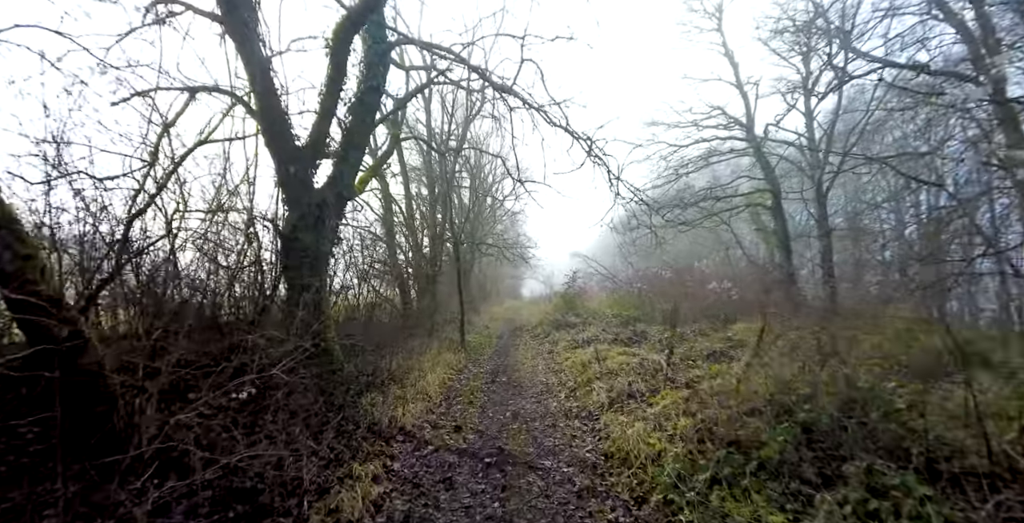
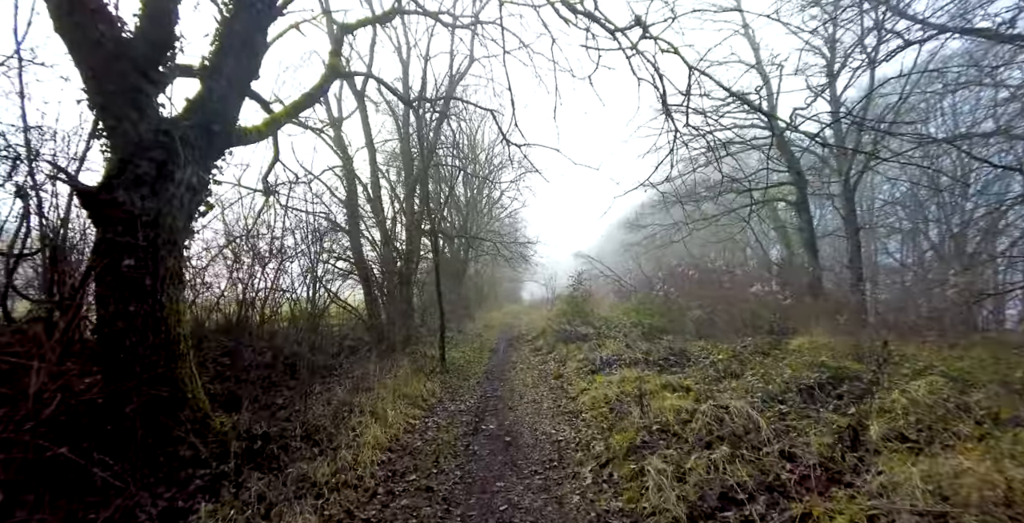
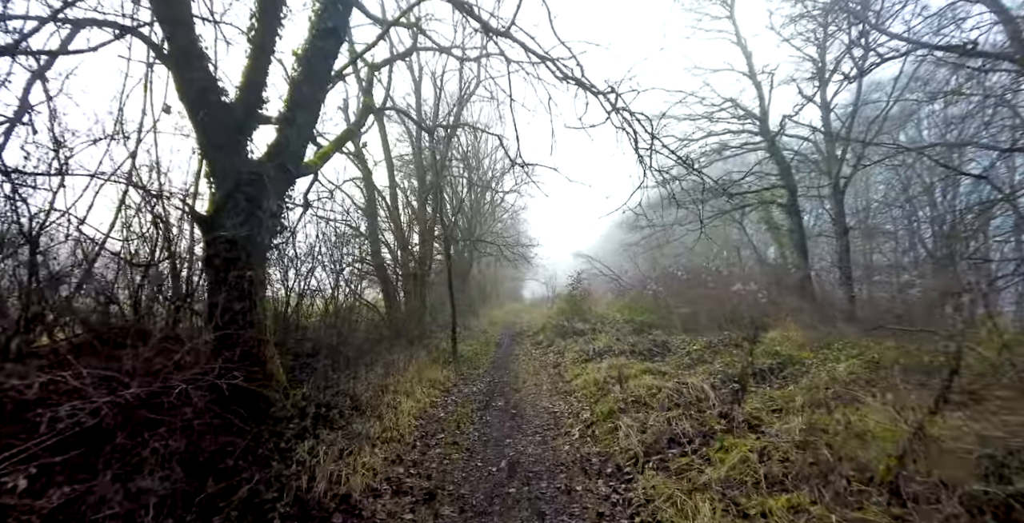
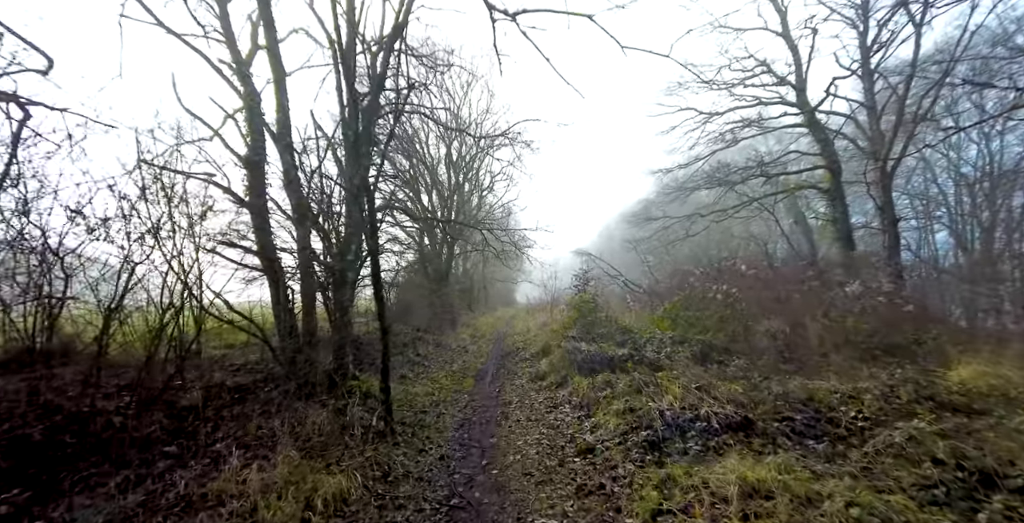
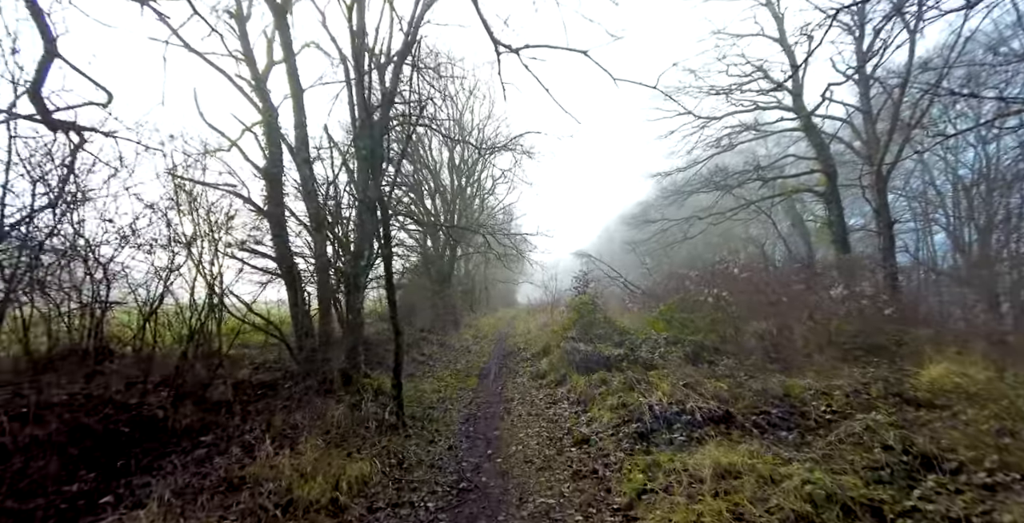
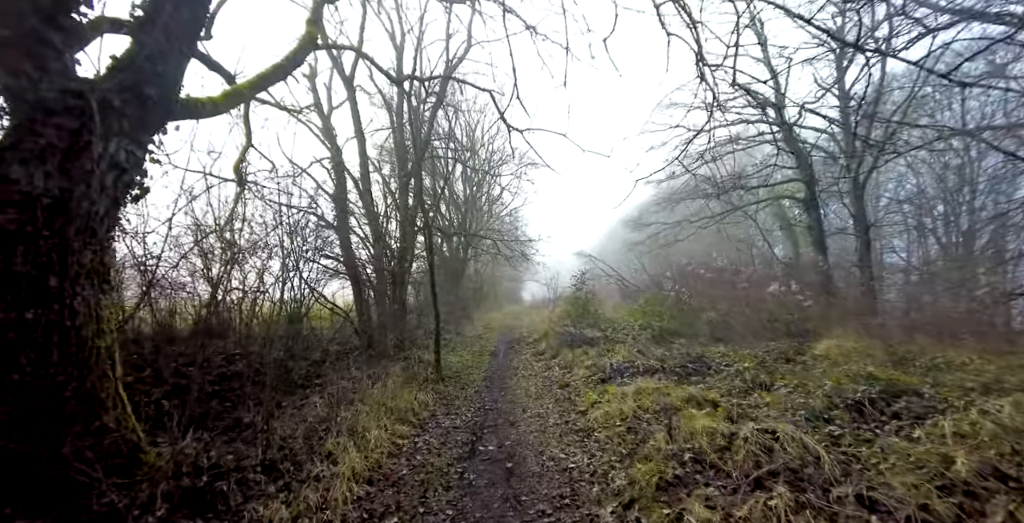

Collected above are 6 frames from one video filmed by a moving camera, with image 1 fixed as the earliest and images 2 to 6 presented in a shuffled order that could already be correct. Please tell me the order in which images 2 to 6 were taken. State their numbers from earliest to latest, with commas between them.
3, 2, 6, 5, 4
